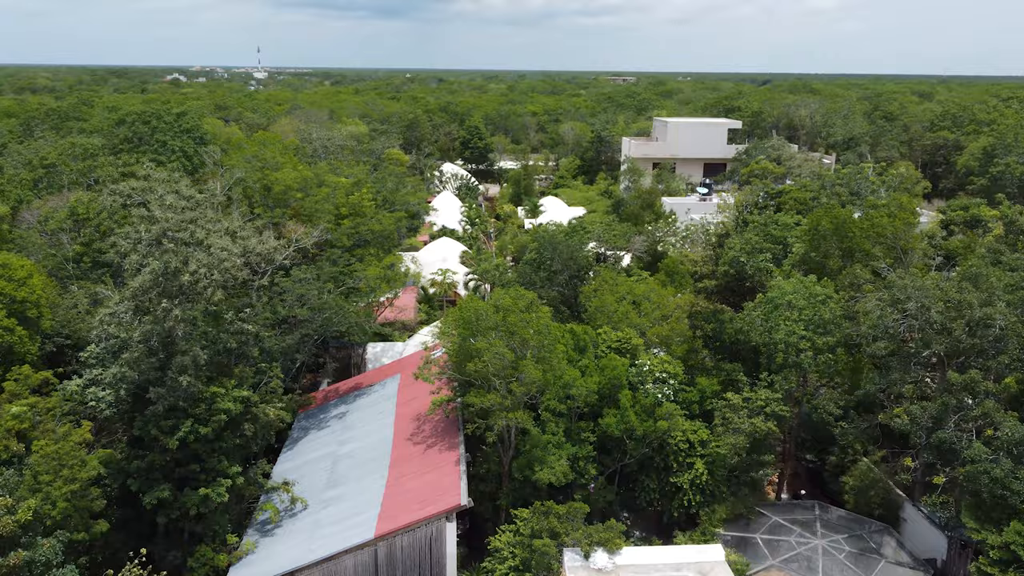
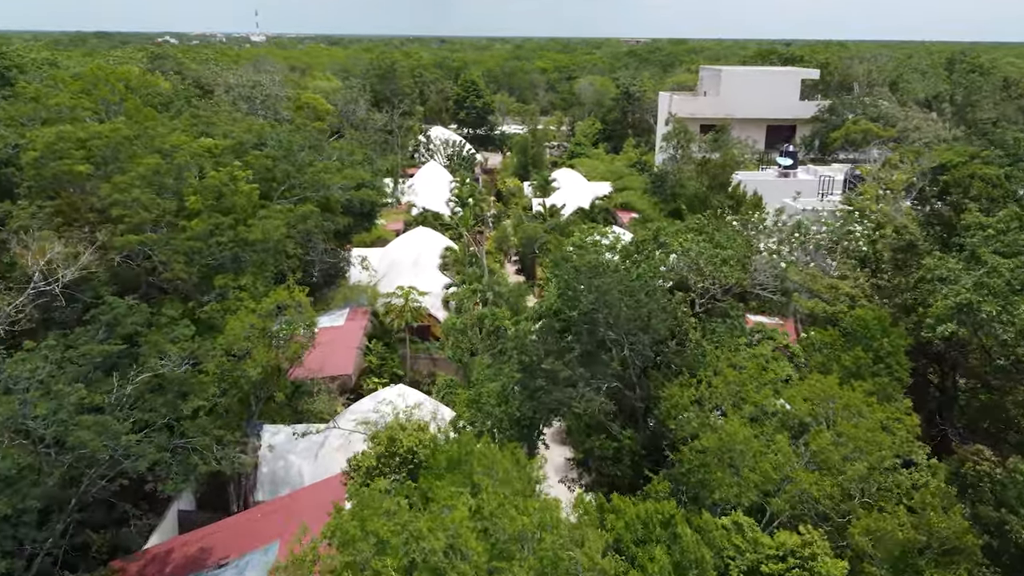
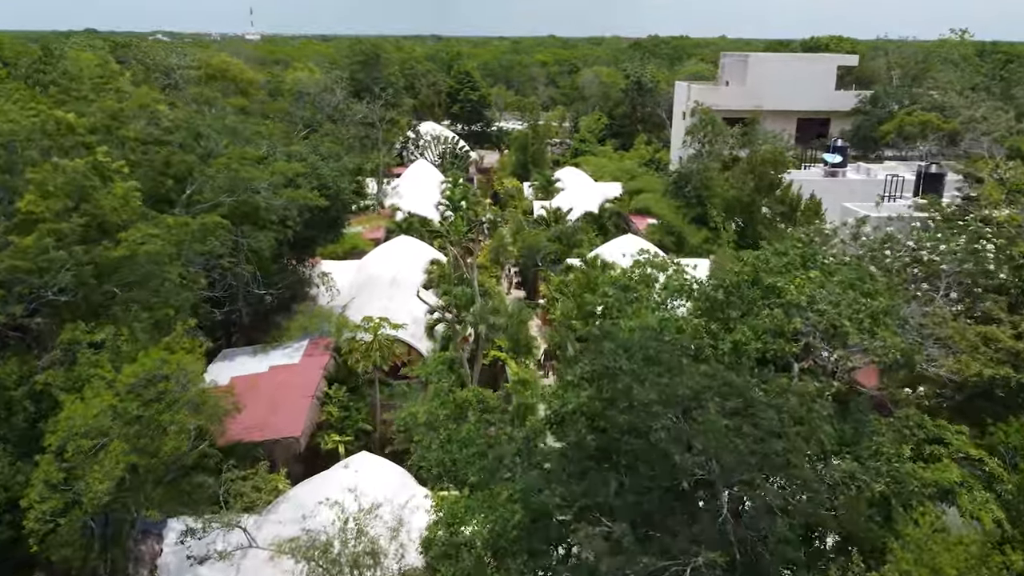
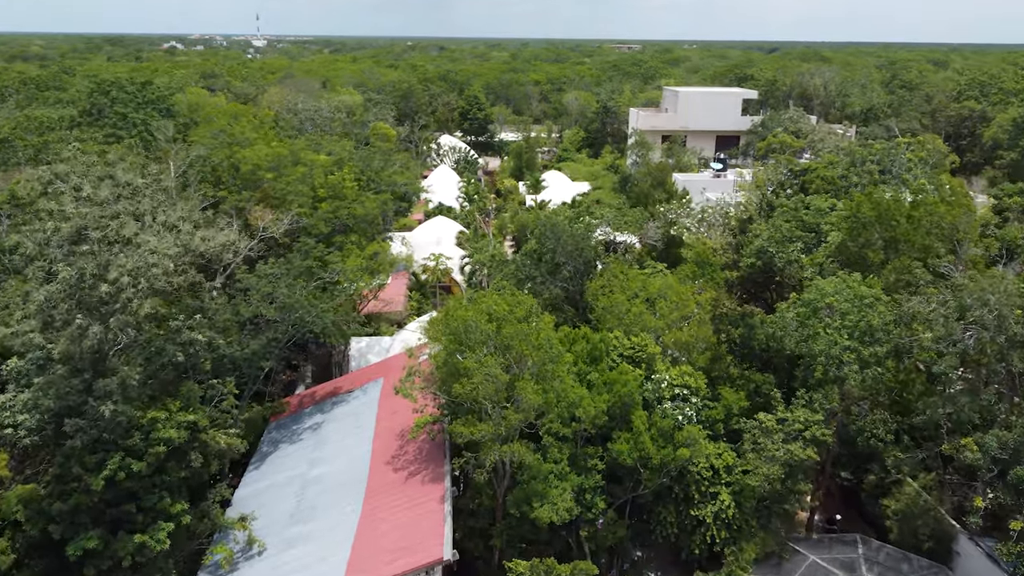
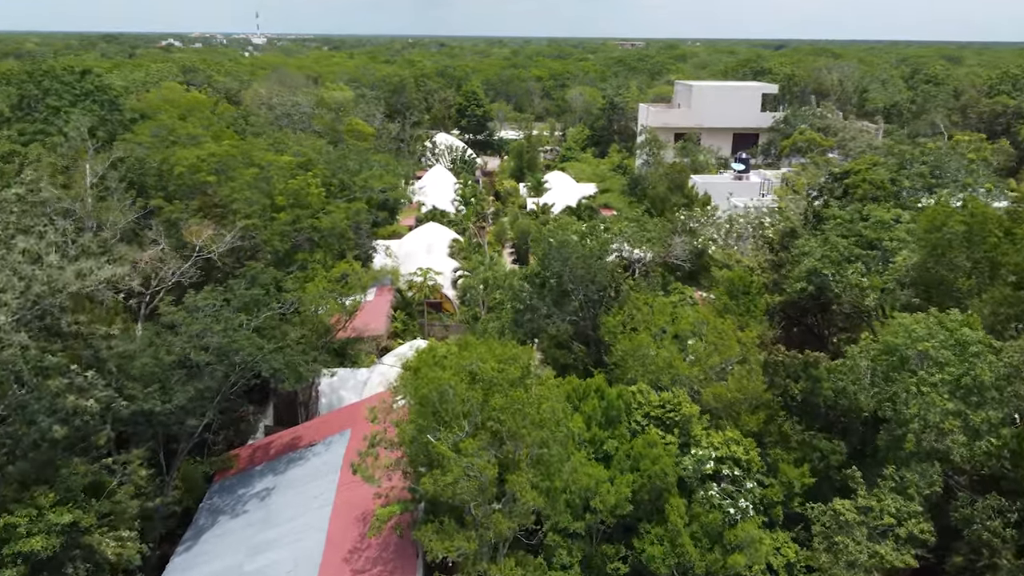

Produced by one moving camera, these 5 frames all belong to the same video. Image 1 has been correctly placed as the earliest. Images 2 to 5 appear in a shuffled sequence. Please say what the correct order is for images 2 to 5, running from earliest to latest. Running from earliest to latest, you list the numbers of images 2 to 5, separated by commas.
4, 5, 2, 3
